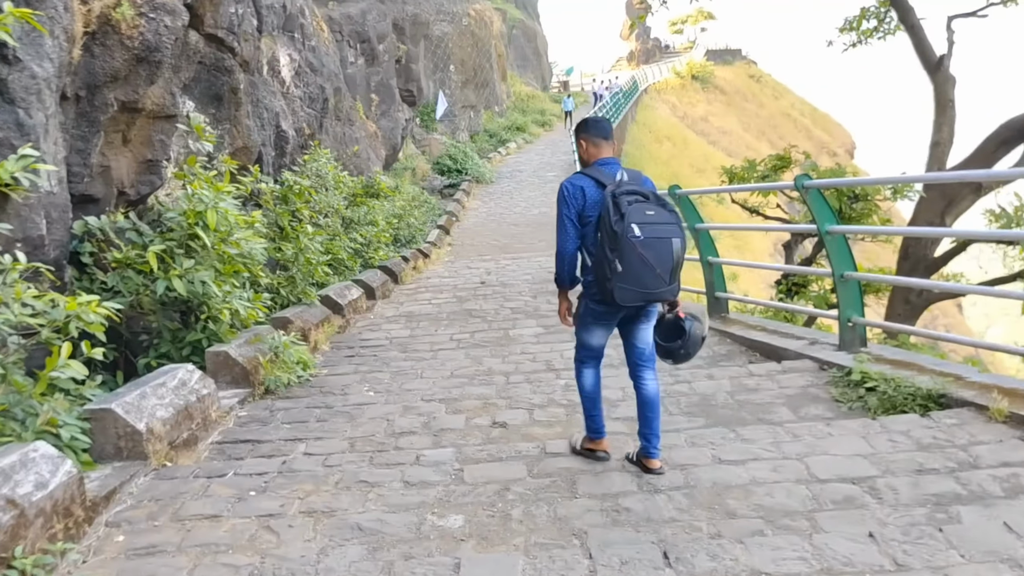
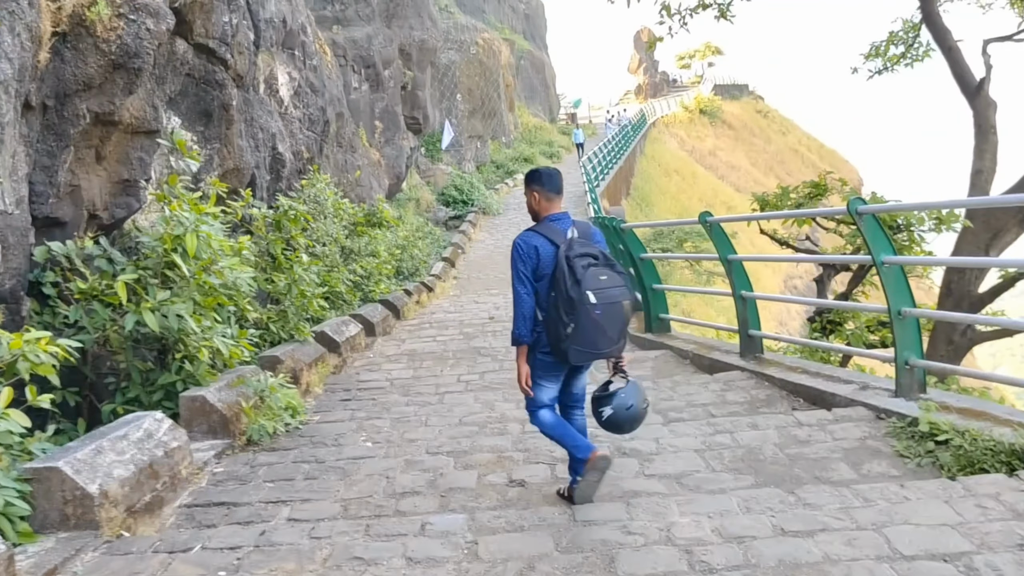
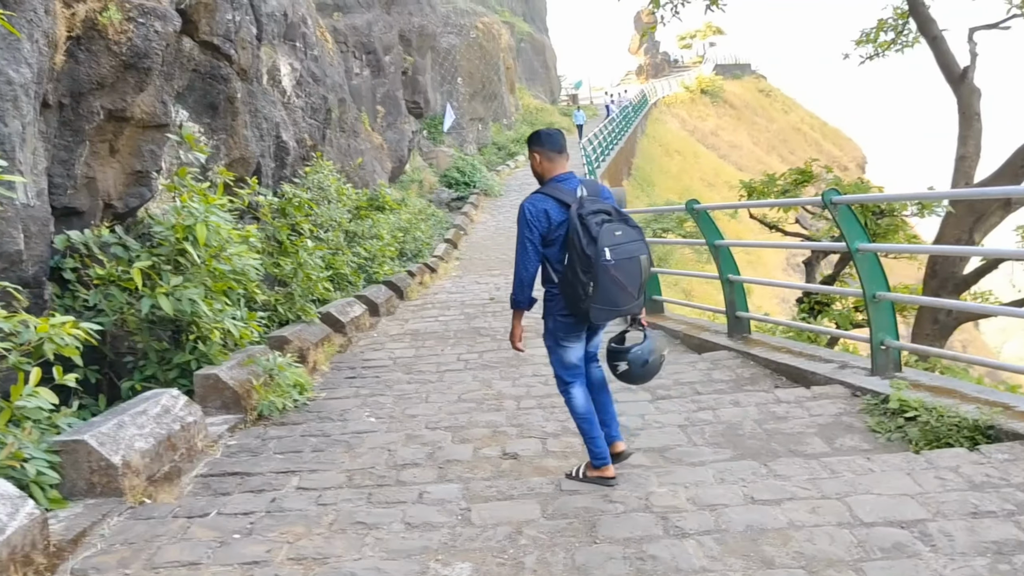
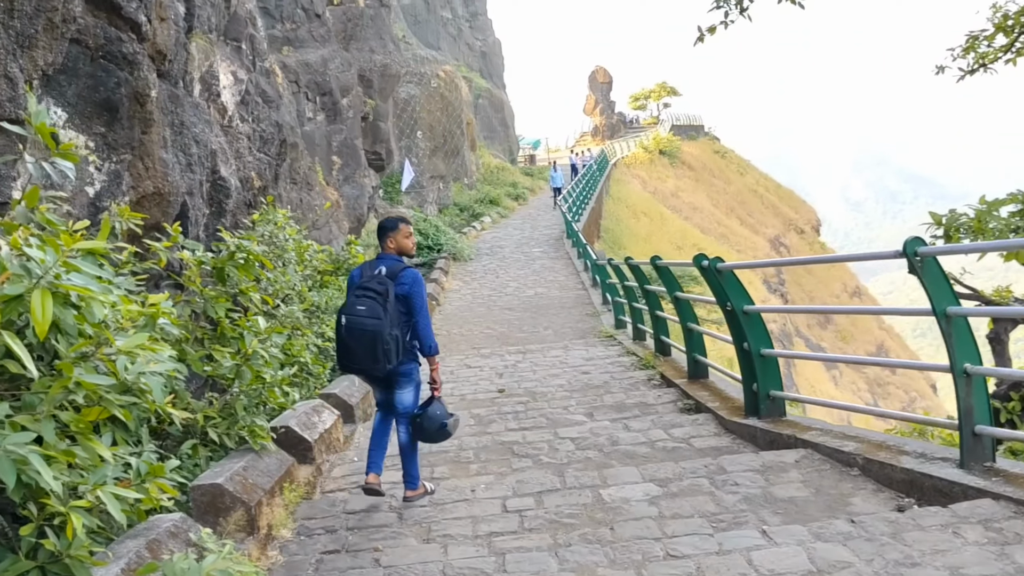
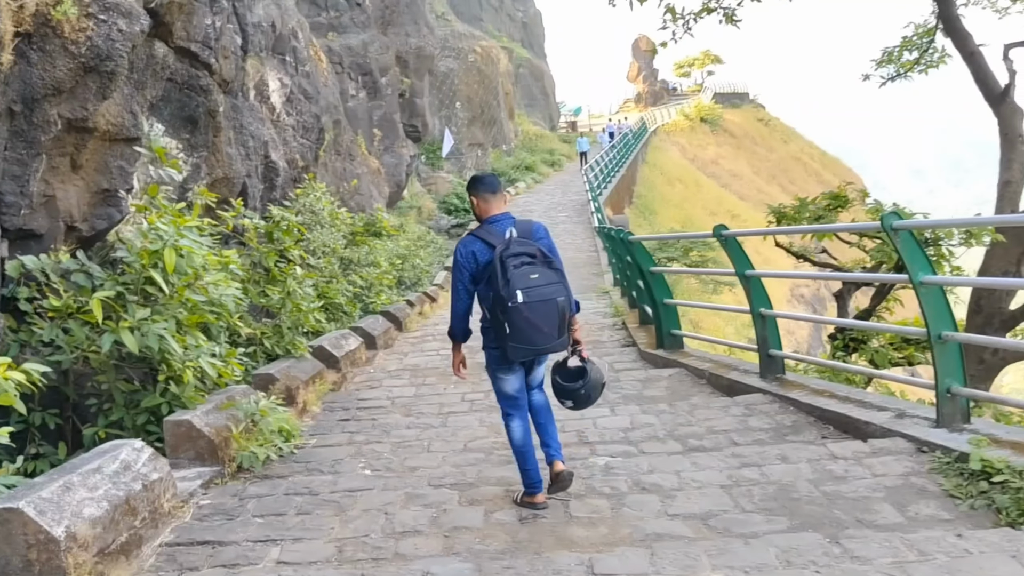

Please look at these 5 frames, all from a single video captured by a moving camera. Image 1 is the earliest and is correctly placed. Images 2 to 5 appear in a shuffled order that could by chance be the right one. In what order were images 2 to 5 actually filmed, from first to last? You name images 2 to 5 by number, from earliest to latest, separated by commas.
3, 2, 5, 4
